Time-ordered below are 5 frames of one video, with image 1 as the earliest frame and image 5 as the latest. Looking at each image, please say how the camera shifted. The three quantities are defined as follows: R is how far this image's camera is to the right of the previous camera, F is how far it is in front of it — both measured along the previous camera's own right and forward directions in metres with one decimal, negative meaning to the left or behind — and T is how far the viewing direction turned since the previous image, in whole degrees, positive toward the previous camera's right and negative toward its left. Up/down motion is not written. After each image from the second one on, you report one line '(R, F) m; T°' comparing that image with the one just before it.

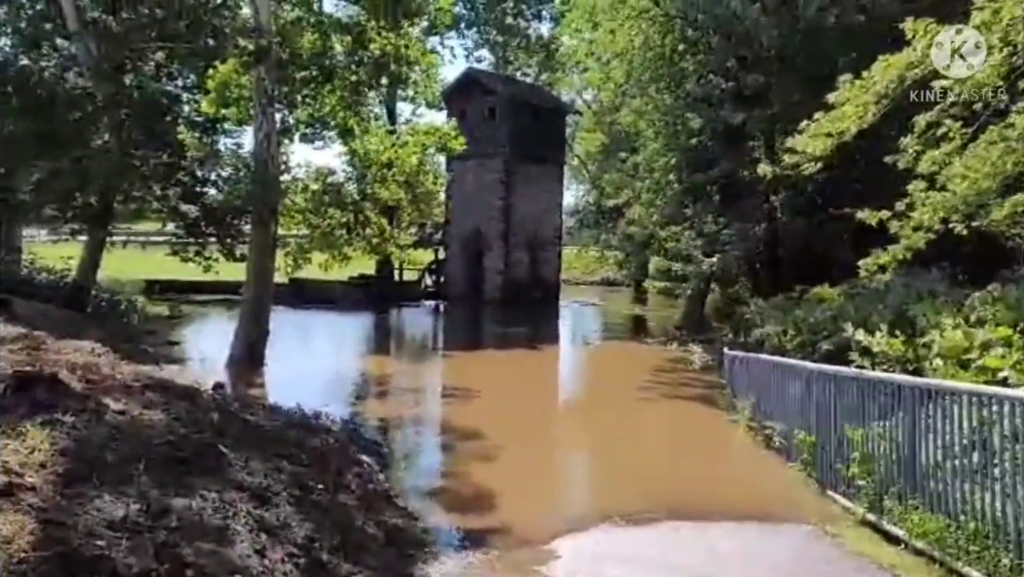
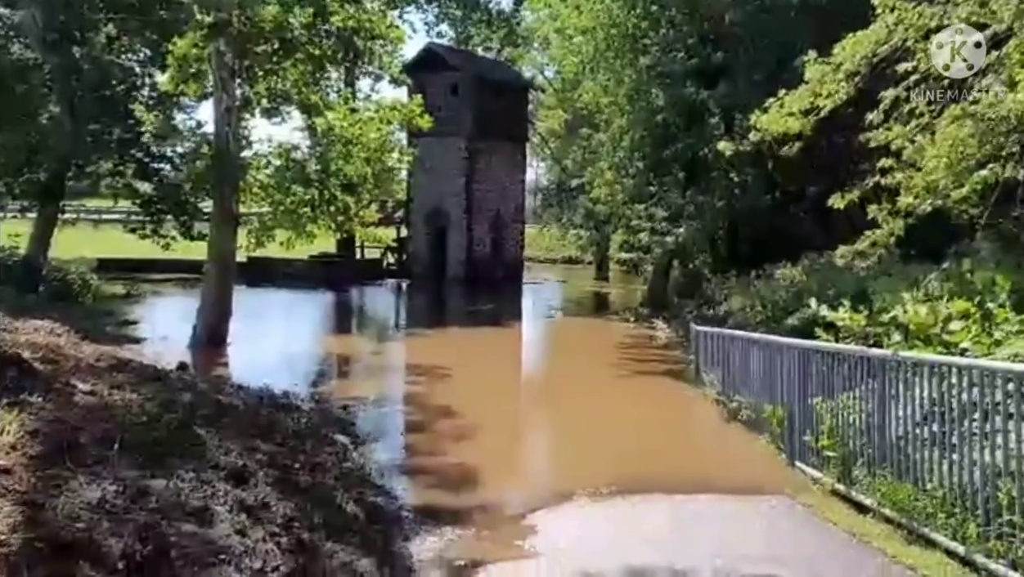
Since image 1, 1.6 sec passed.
(-0.1, 0.0) m; +3°
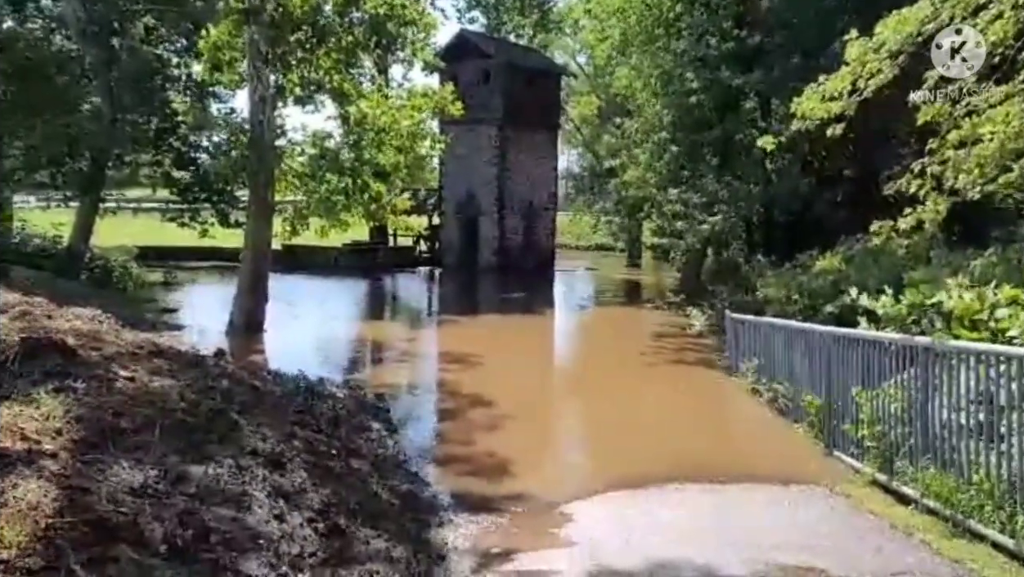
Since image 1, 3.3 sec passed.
(0.0, 0.0) m; -2°
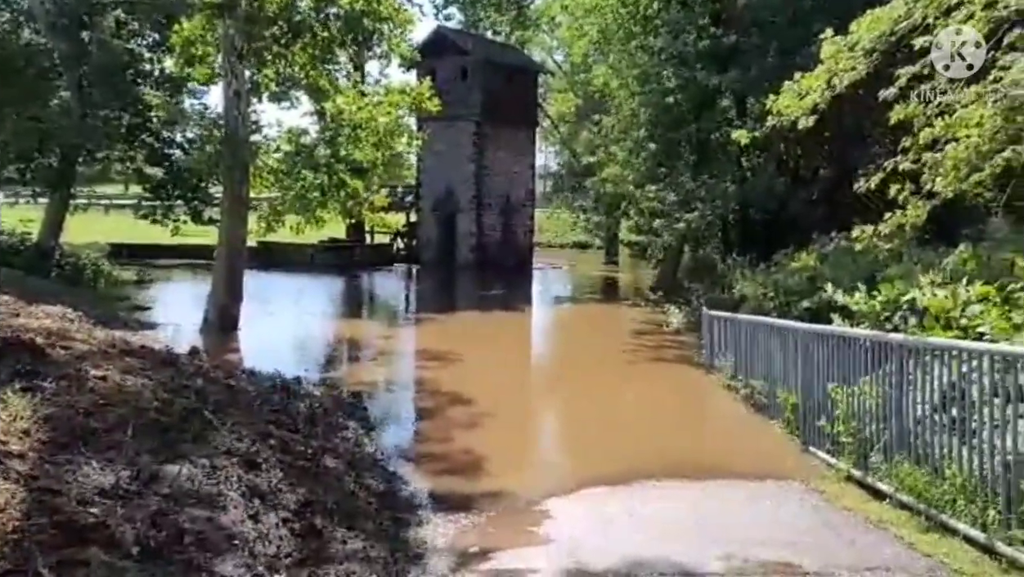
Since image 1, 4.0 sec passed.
(0.0, 0.0) m; +1°
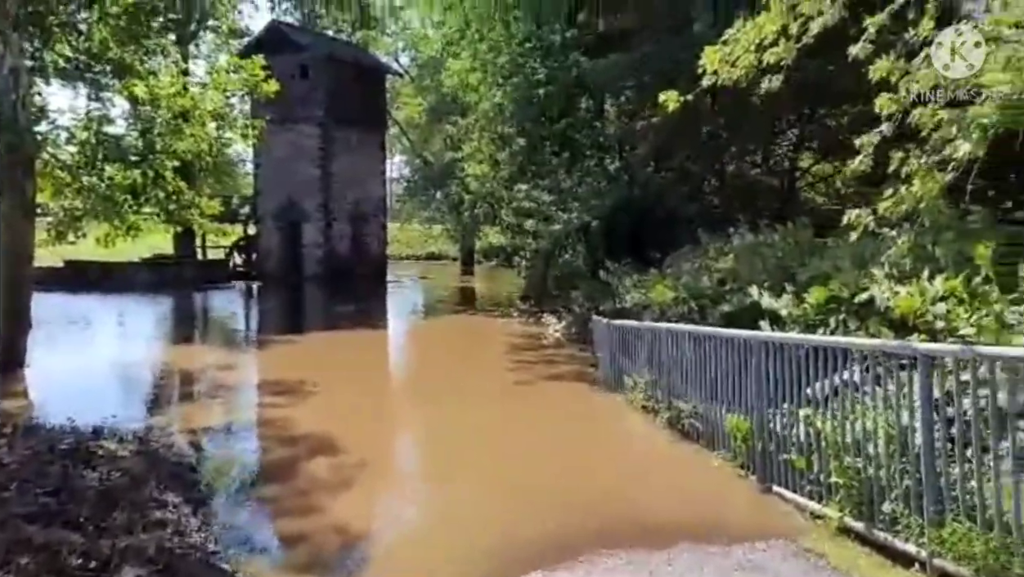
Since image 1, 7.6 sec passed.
(-0.2, +1.9) m; +10°
